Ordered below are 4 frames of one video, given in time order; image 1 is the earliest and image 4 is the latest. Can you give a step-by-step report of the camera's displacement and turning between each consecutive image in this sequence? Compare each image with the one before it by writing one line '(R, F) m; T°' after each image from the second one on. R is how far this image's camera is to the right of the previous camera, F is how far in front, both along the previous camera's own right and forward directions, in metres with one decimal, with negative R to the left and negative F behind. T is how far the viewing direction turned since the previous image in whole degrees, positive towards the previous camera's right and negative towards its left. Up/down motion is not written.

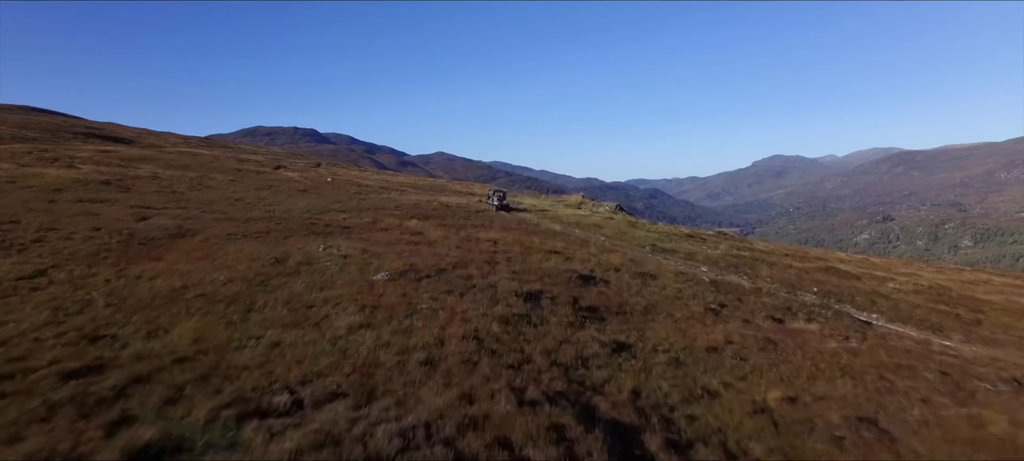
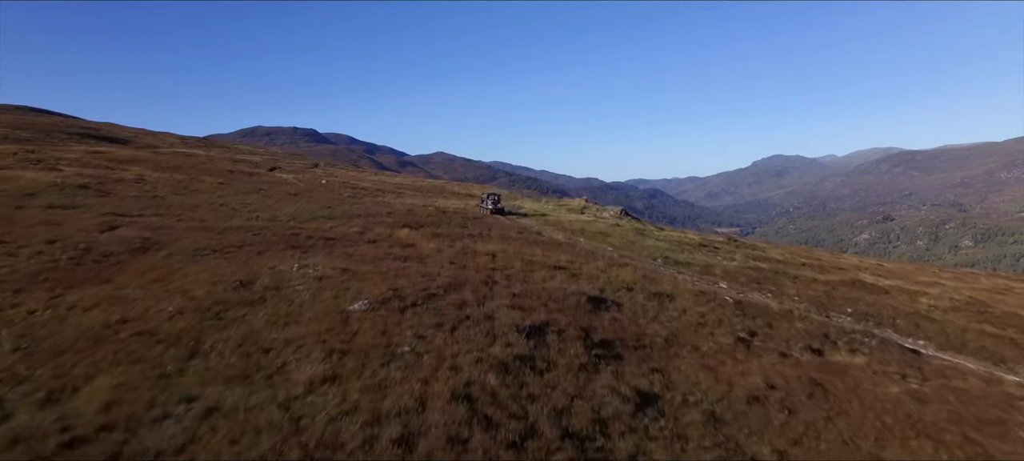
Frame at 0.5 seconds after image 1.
(0.0, +3.2) m; 0°
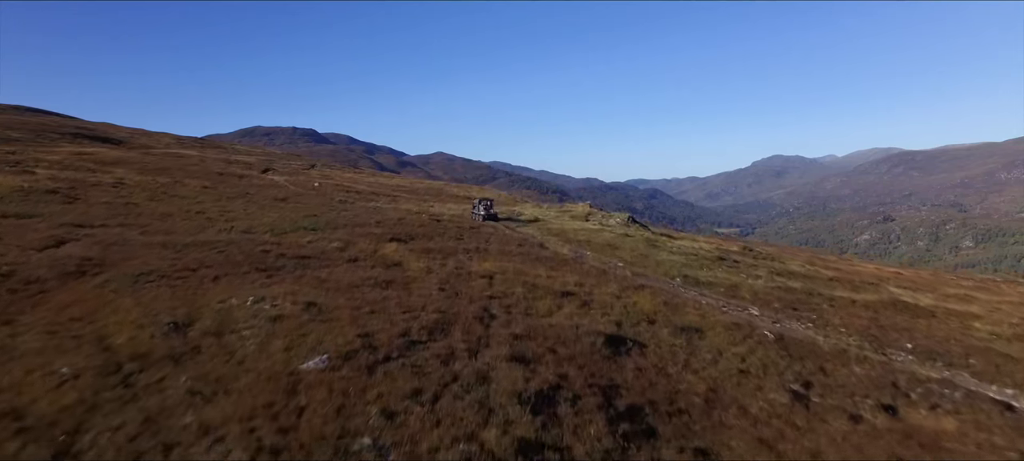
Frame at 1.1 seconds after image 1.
(0.0, +4.2) m; 0°
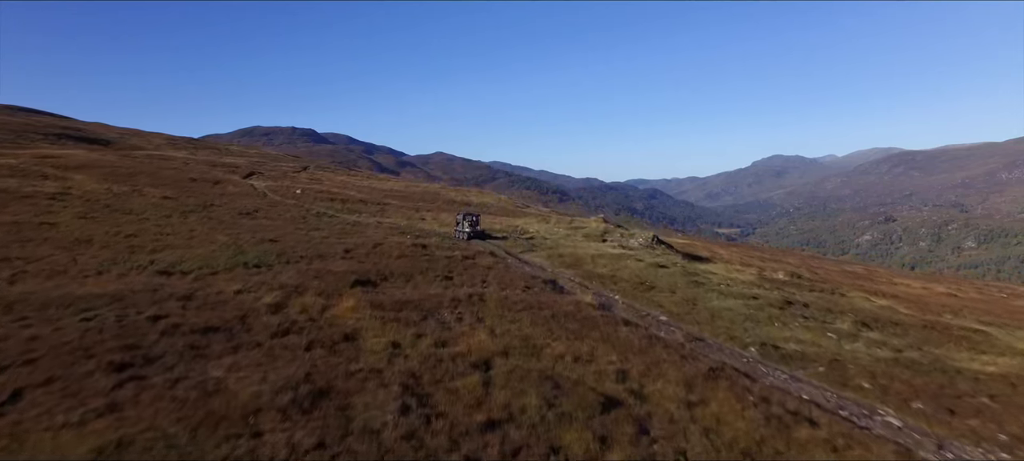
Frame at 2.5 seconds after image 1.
(-0.2, +10.0) m; 0°
